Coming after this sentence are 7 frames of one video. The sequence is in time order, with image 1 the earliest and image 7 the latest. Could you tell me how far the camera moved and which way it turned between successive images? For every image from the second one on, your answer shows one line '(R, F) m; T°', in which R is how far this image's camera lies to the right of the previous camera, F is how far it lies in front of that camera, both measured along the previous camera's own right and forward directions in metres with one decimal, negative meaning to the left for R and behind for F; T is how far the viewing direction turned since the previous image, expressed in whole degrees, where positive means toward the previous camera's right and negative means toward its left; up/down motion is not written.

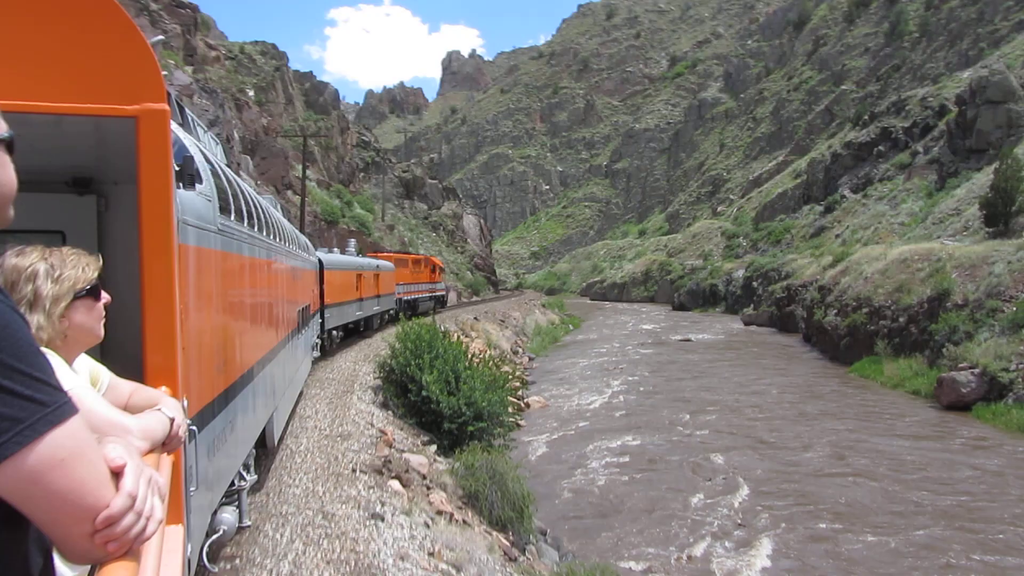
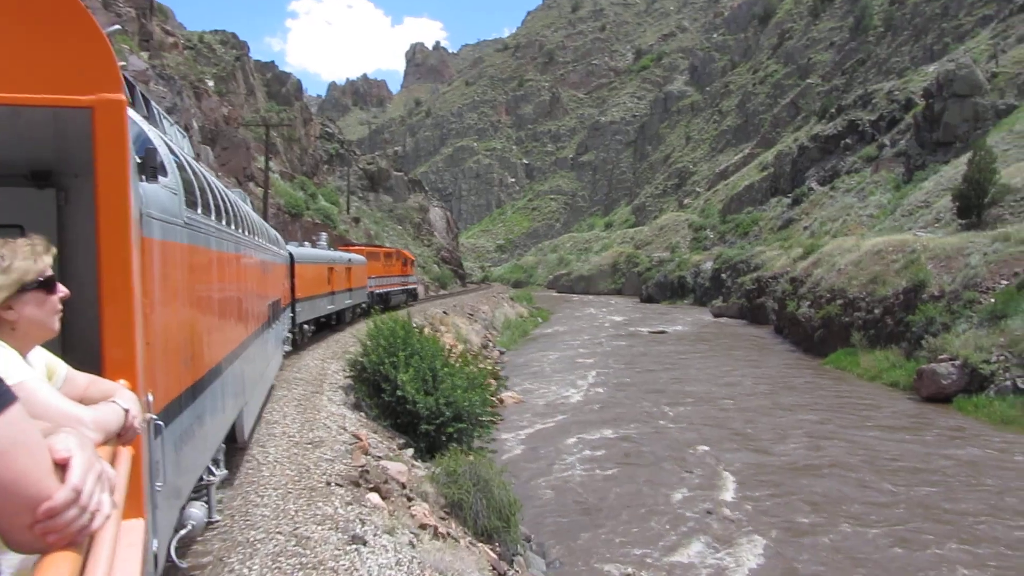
(-0.2, +0.7) m; +3°
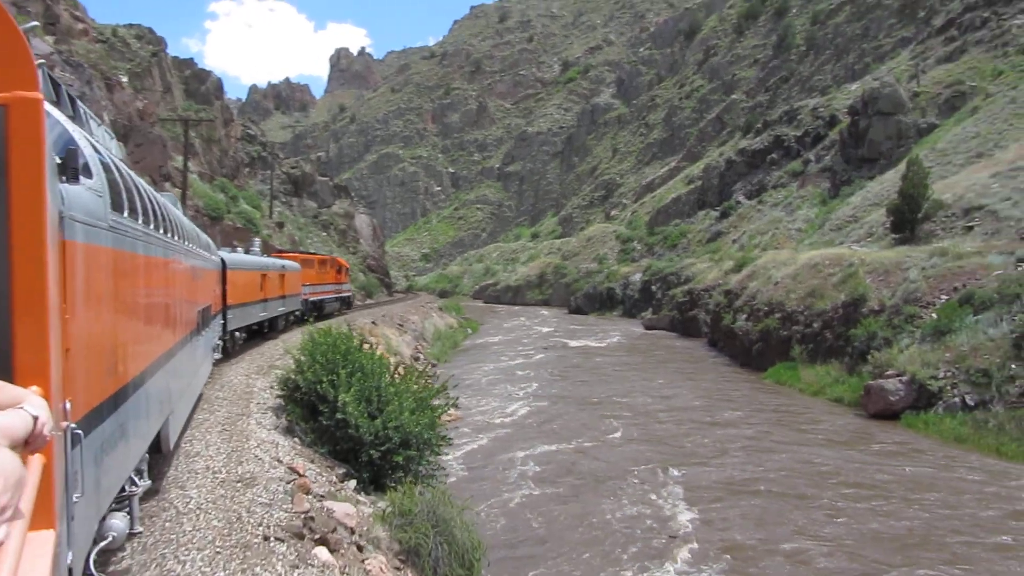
(-0.5, +1.1) m; +6°
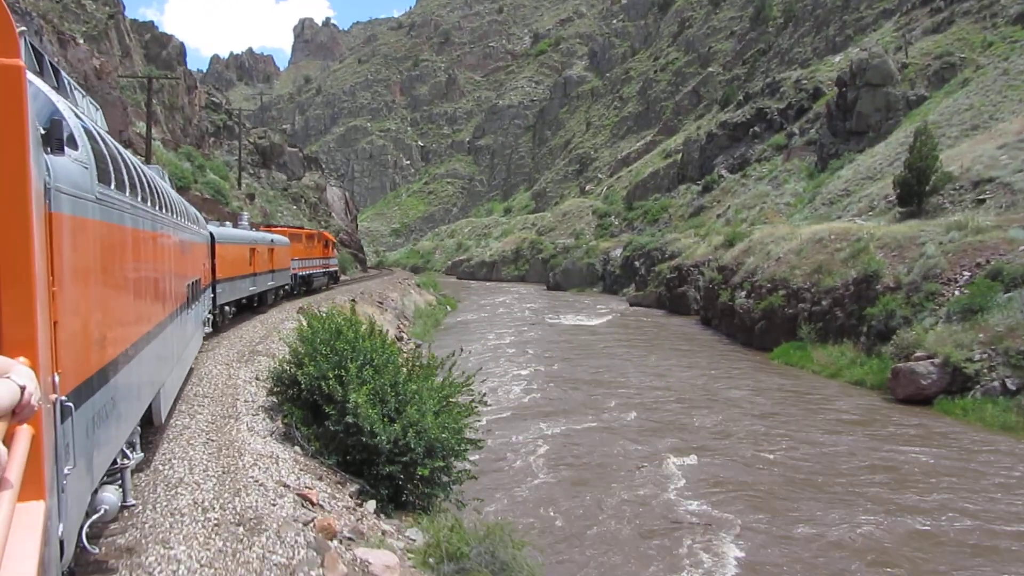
(-0.8, +1.6) m; +3°
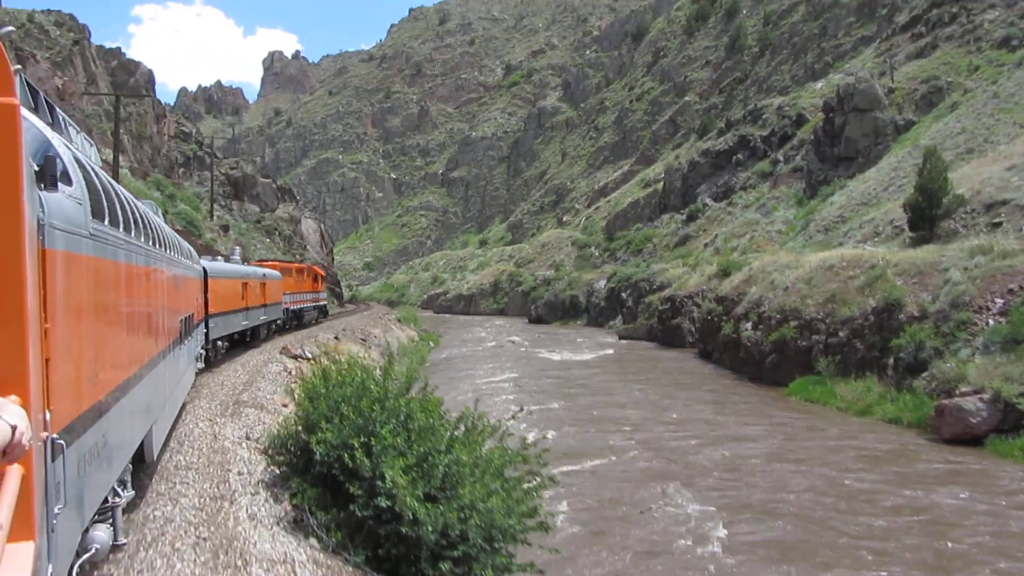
(-0.8, +1.6) m; +2°
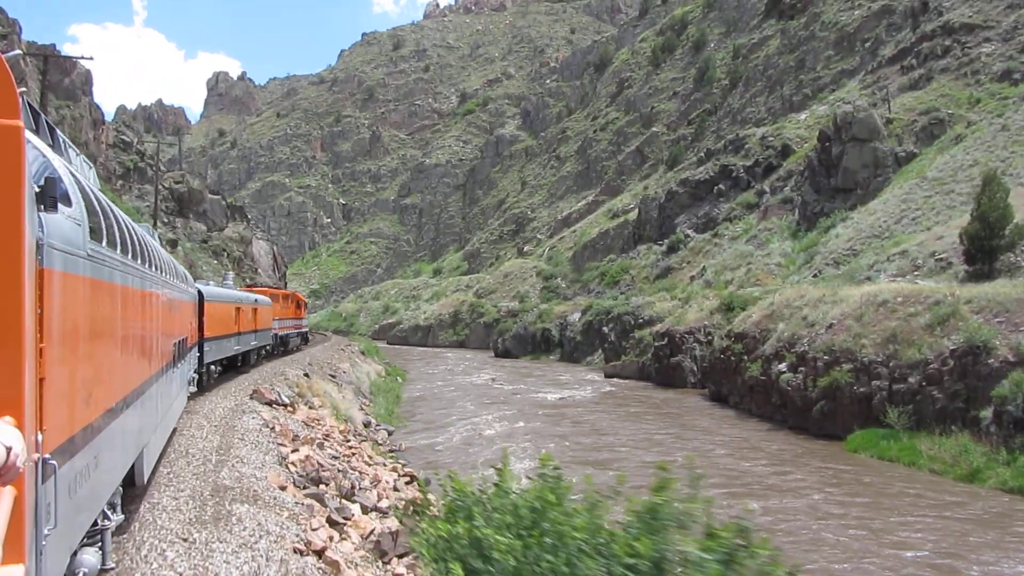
(-1.9, +3.8) m; +4°
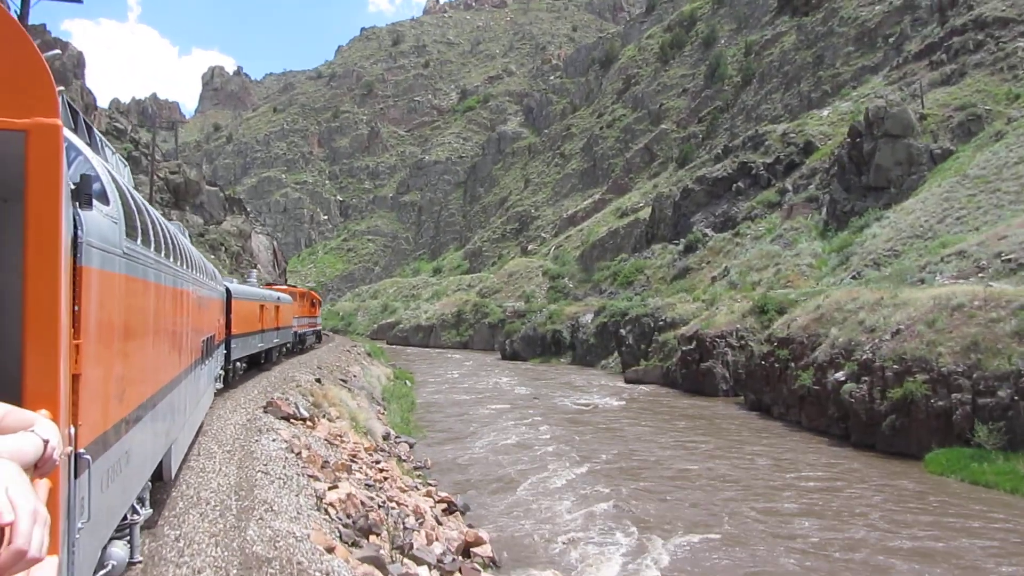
(-1.1, +2.1) m; 0°
